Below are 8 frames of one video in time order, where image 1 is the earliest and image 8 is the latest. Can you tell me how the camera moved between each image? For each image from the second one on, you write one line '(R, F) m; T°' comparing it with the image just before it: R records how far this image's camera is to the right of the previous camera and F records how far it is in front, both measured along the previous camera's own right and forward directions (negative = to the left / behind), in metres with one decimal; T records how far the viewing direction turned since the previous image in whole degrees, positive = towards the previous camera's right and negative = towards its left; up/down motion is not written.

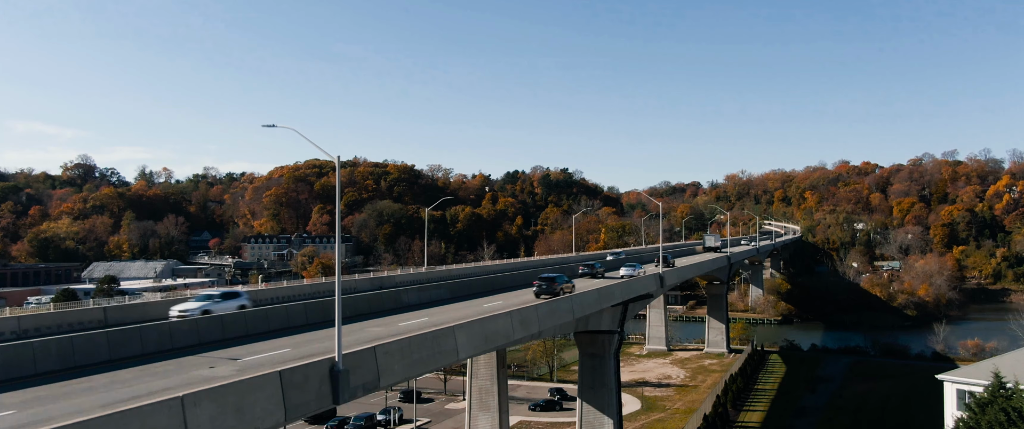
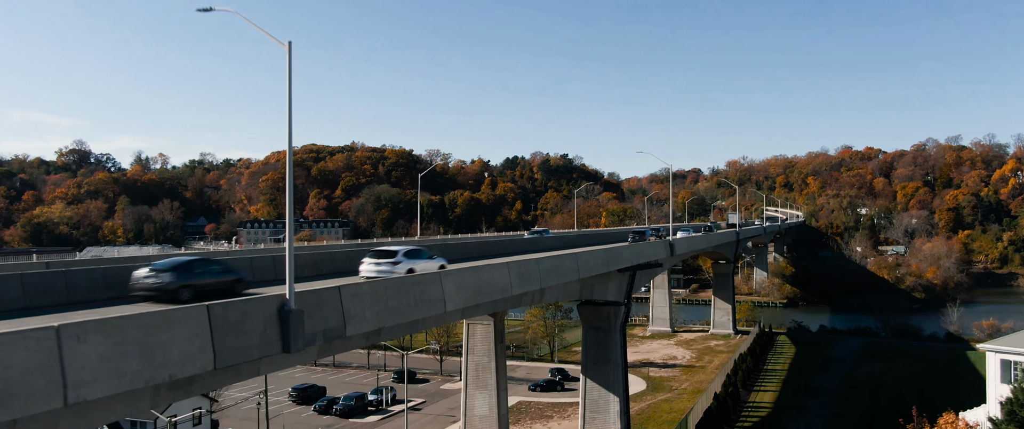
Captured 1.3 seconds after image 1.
(0.0, +2.5) m; 0°
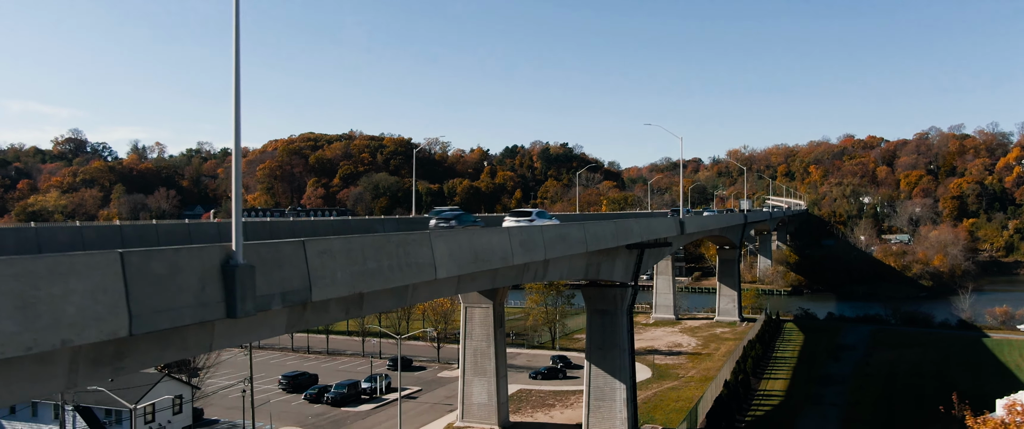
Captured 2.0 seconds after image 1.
(0.0, +2.0) m; 0°
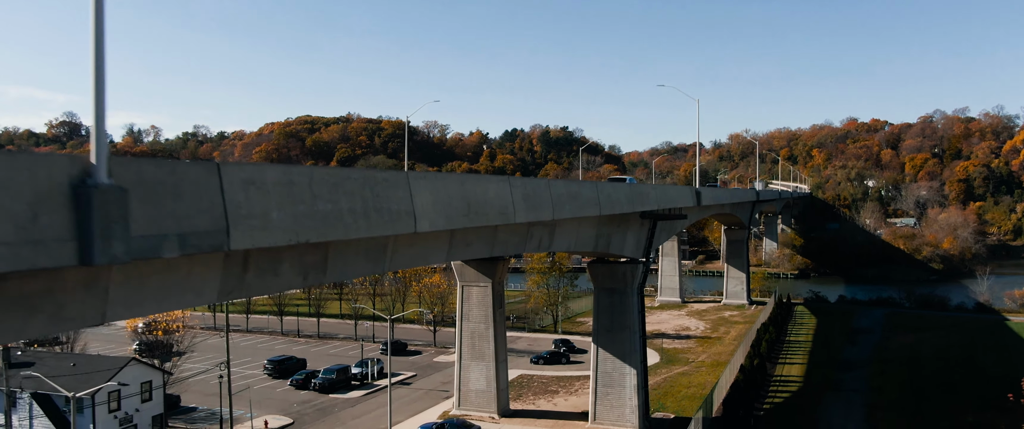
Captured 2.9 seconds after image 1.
(0.0, +2.6) m; 0°
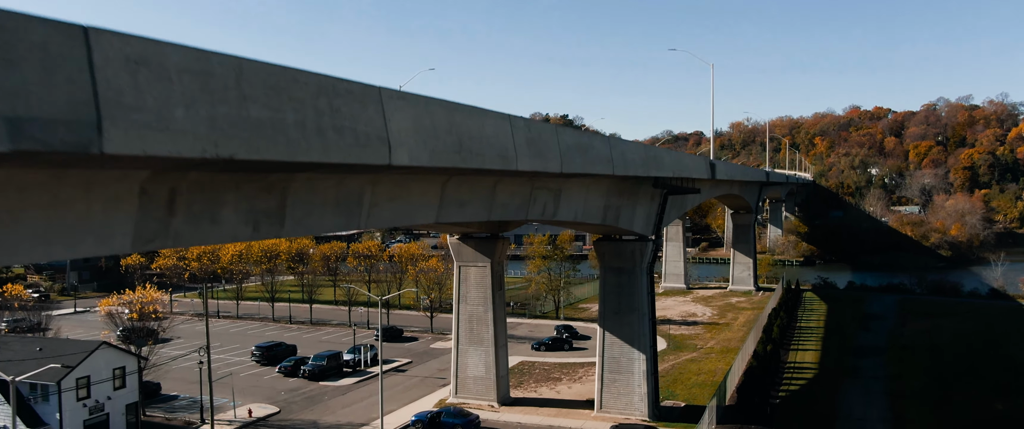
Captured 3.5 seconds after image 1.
(0.0, +1.9) m; 0°
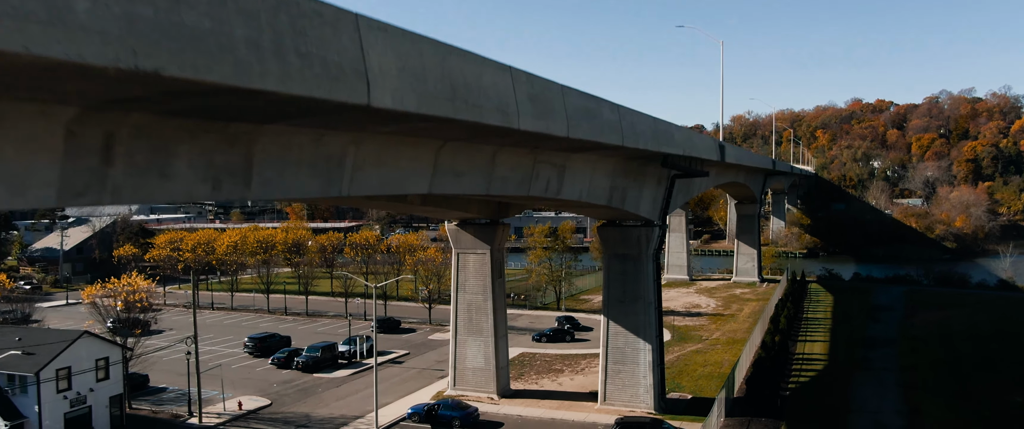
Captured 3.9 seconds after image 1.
(0.0, +1.1) m; 0°
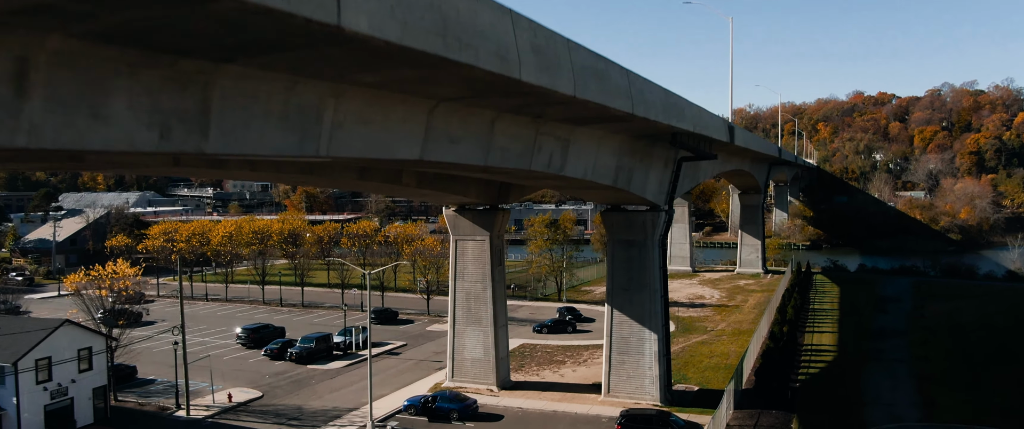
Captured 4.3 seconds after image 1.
(0.0, +1.0) m; 0°
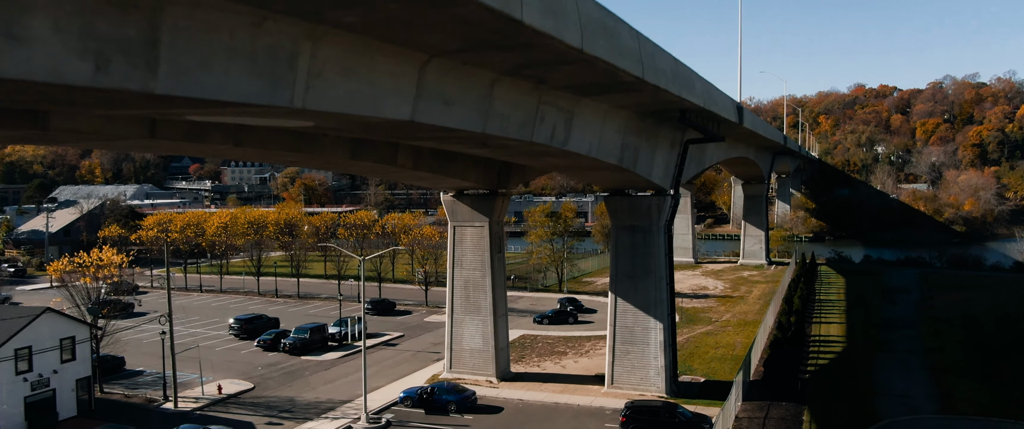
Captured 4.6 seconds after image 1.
(0.0, +0.9) m; 0°
